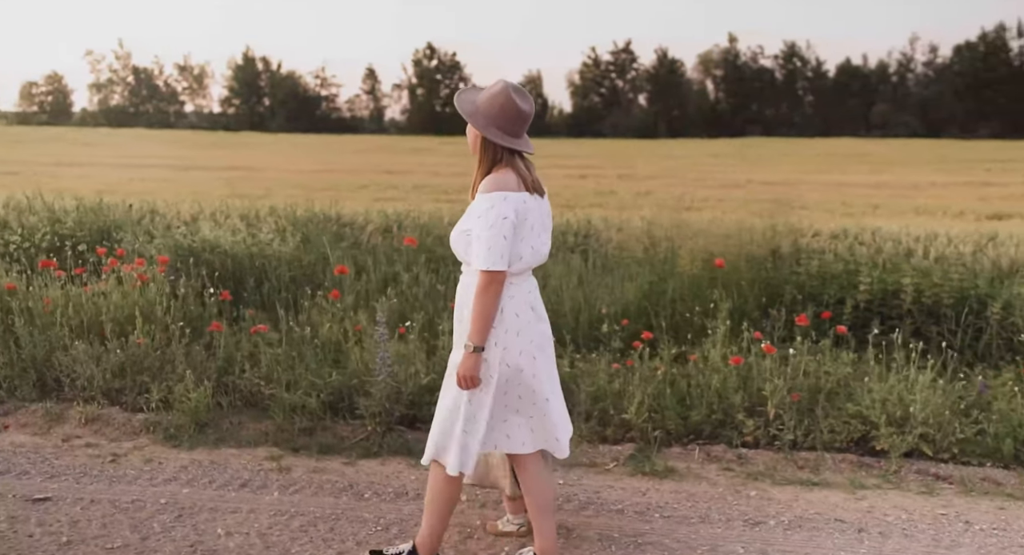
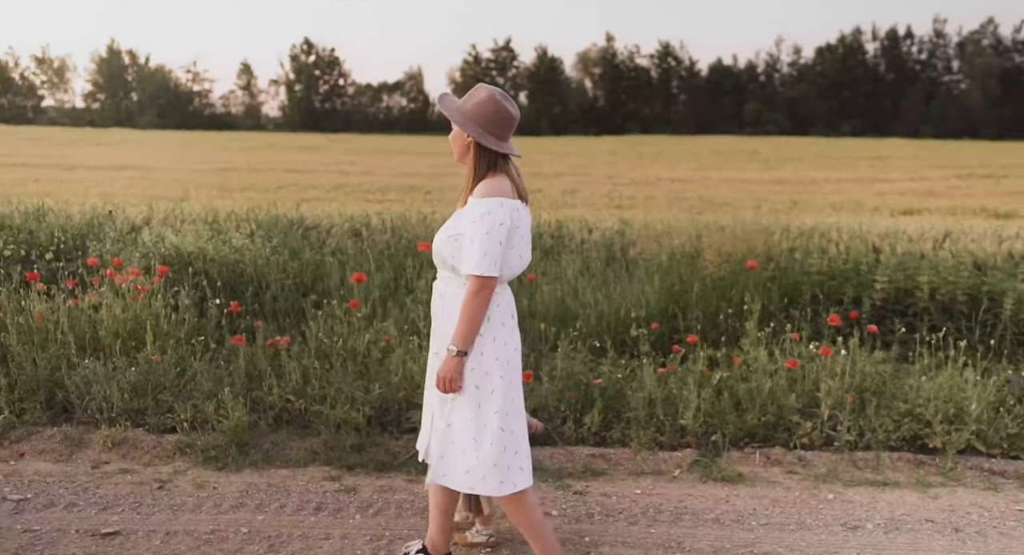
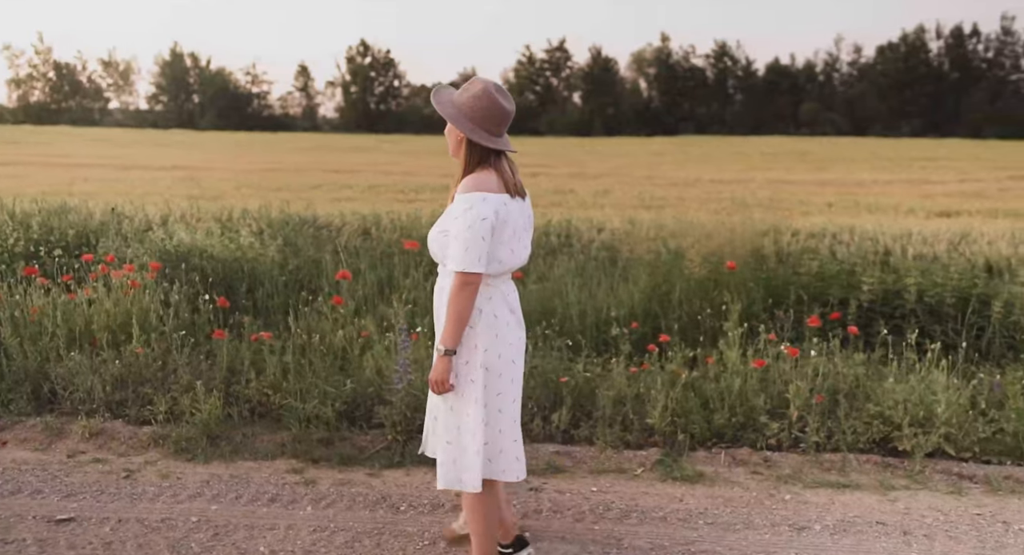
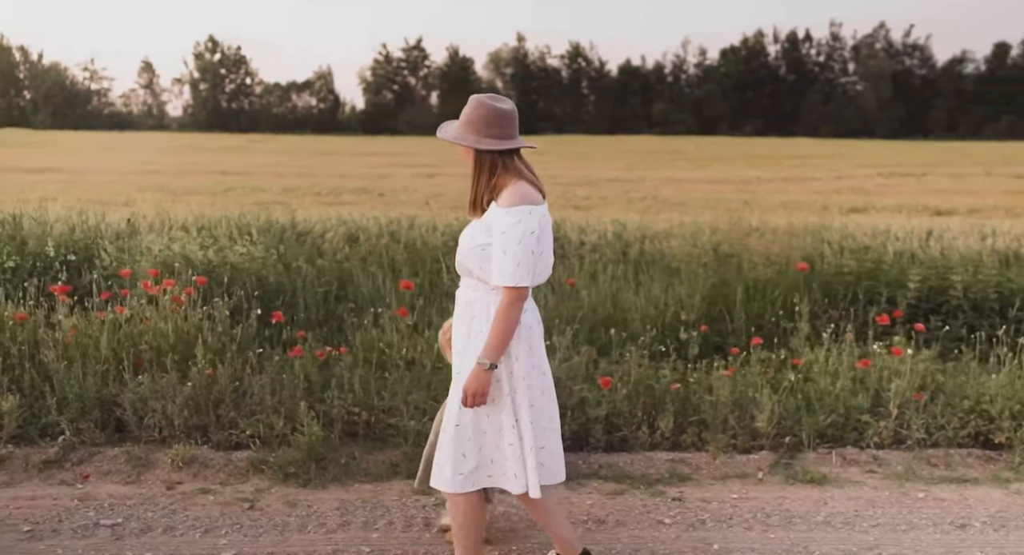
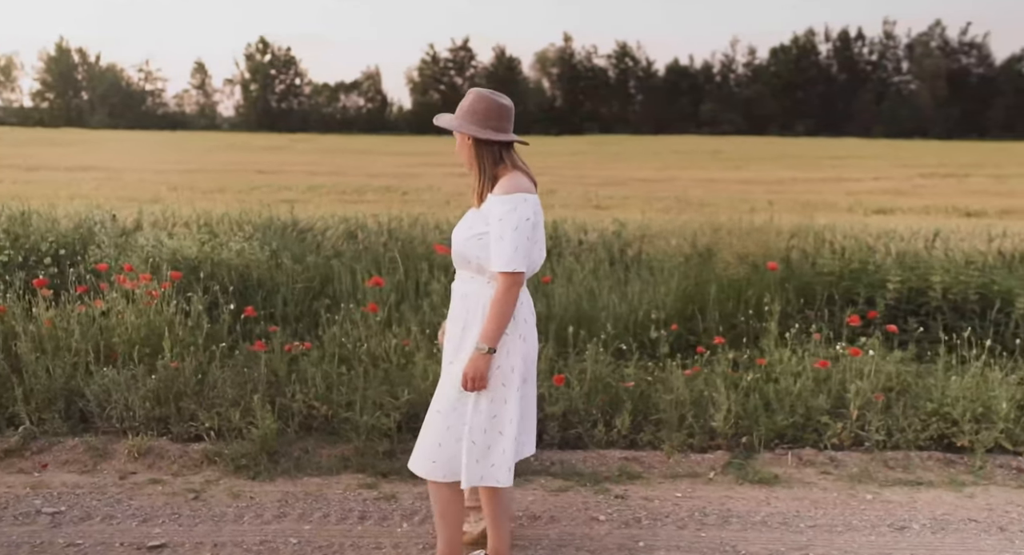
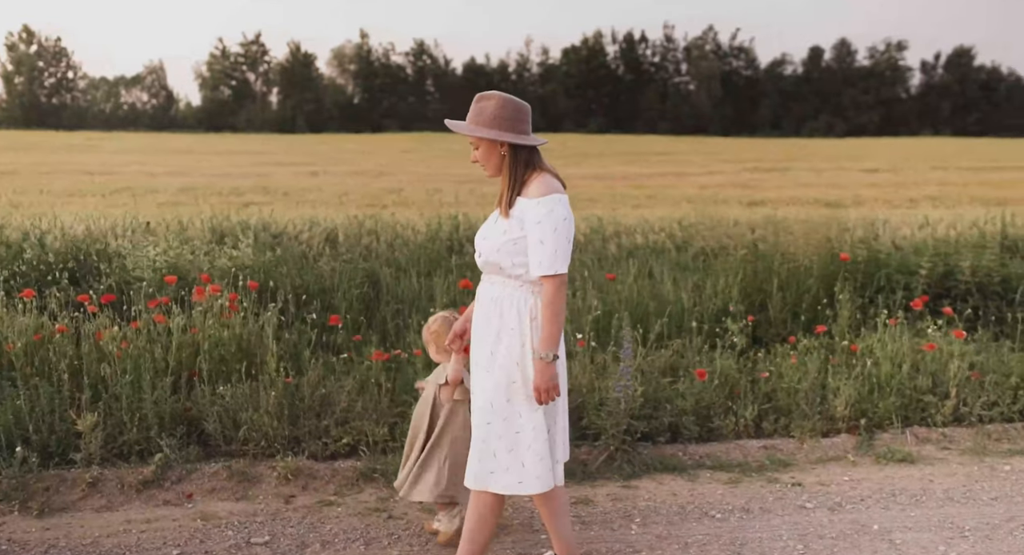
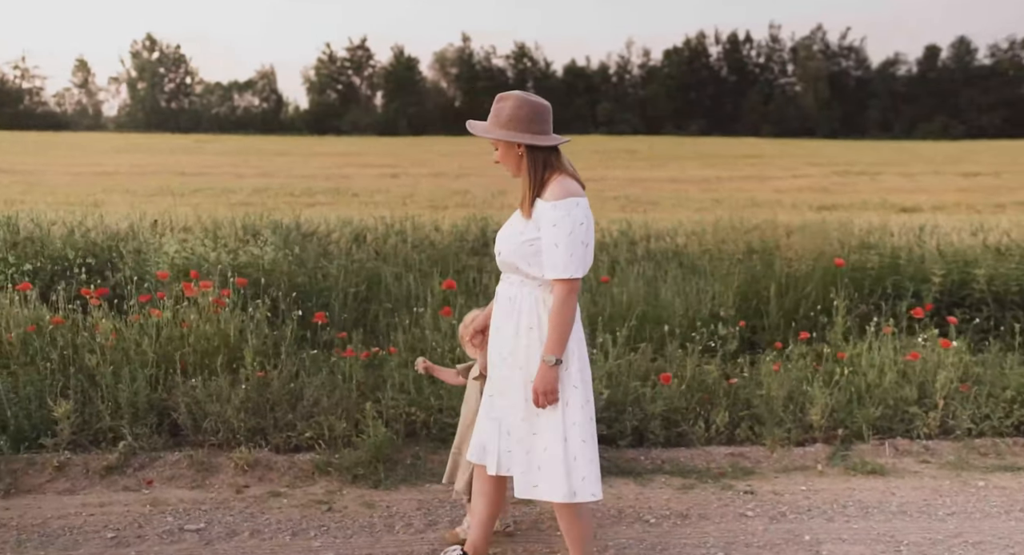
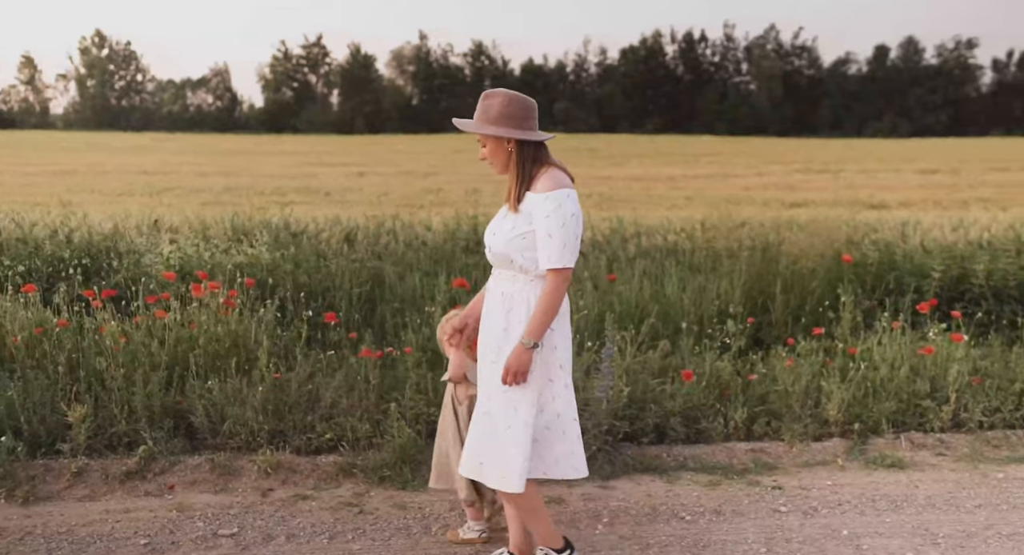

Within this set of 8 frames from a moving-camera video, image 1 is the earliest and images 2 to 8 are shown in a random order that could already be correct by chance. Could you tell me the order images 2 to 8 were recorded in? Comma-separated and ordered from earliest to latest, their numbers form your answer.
3, 2, 5, 4, 7, 8, 6
